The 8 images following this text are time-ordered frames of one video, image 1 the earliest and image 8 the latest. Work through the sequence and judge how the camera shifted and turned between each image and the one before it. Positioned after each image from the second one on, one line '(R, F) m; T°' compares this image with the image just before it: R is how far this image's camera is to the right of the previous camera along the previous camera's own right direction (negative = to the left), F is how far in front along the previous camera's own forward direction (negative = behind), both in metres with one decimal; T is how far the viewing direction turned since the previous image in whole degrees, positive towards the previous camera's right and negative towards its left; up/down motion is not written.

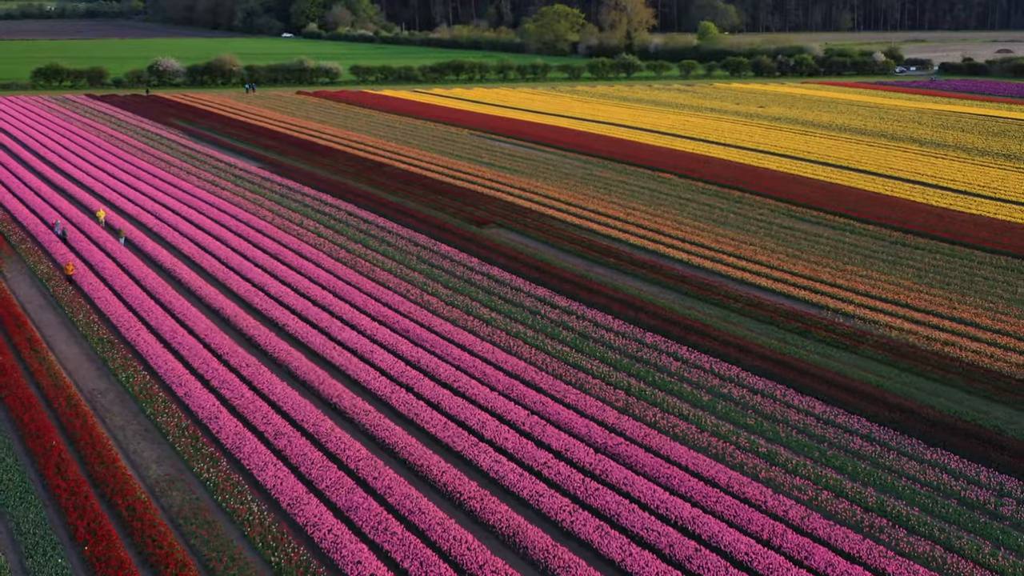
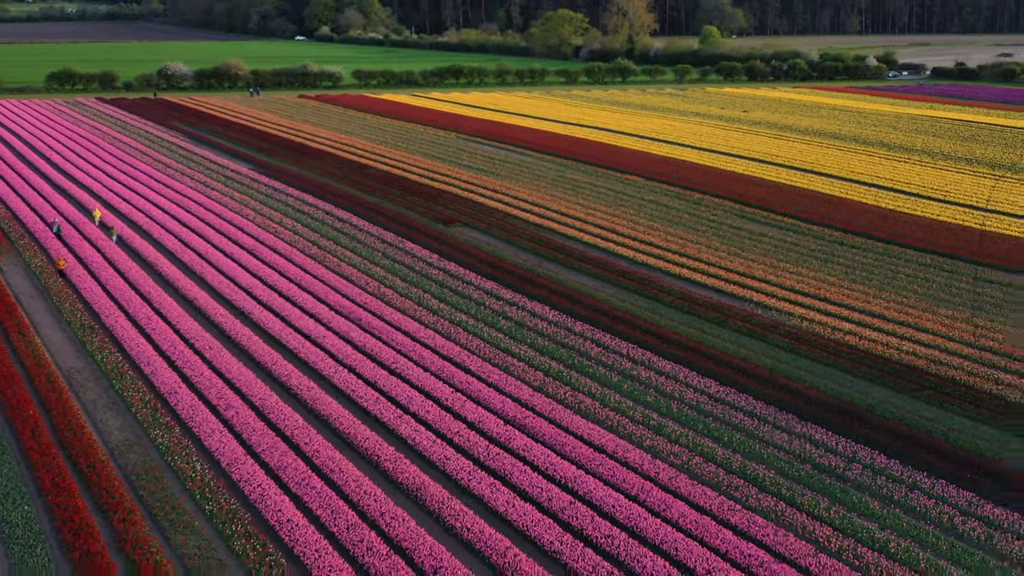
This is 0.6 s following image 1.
(+0.9, -1.3) m; -1°
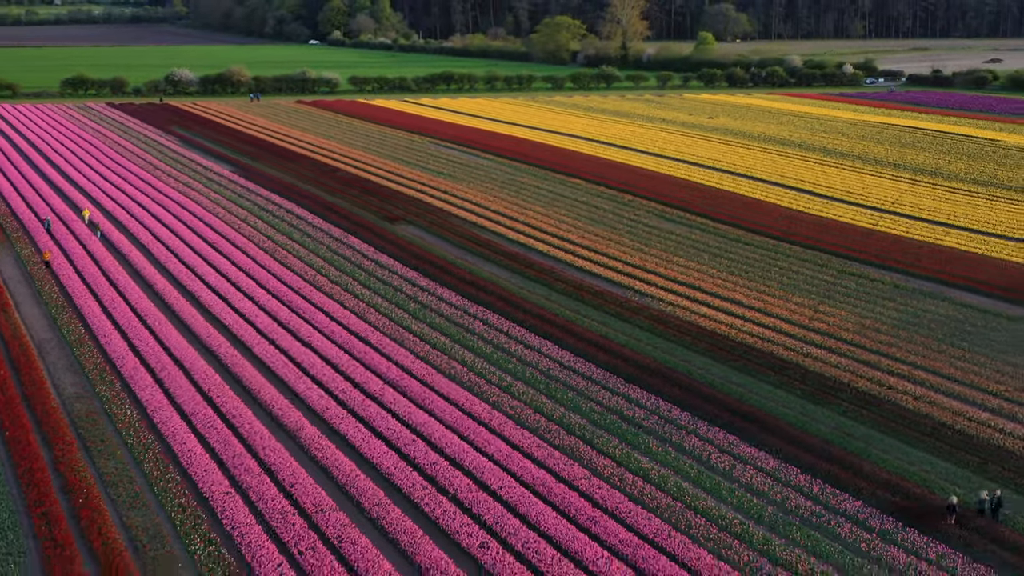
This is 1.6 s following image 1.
(+1.7, -2.4) m; -1°
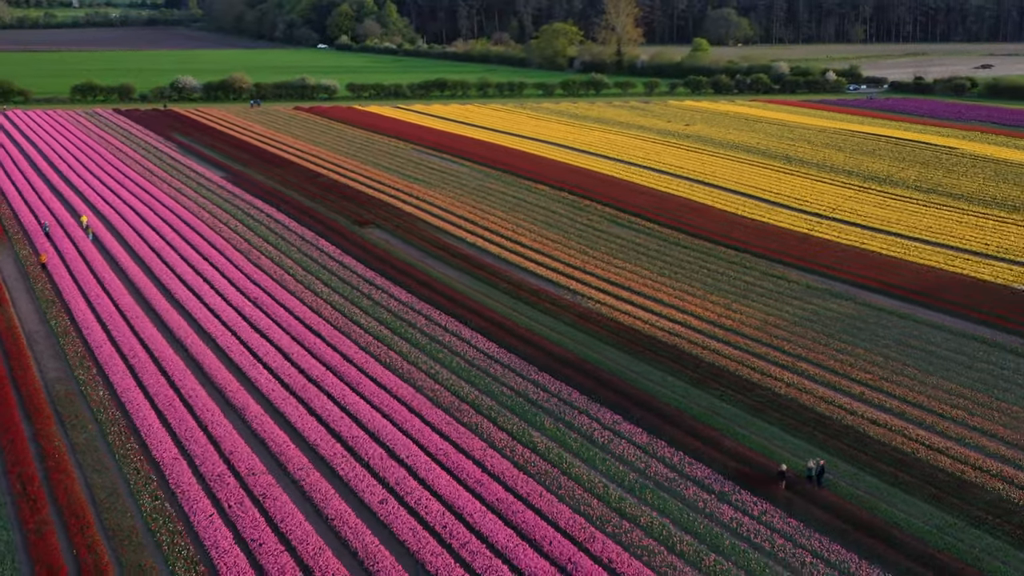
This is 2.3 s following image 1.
(+1.2, -1.8) m; -1°
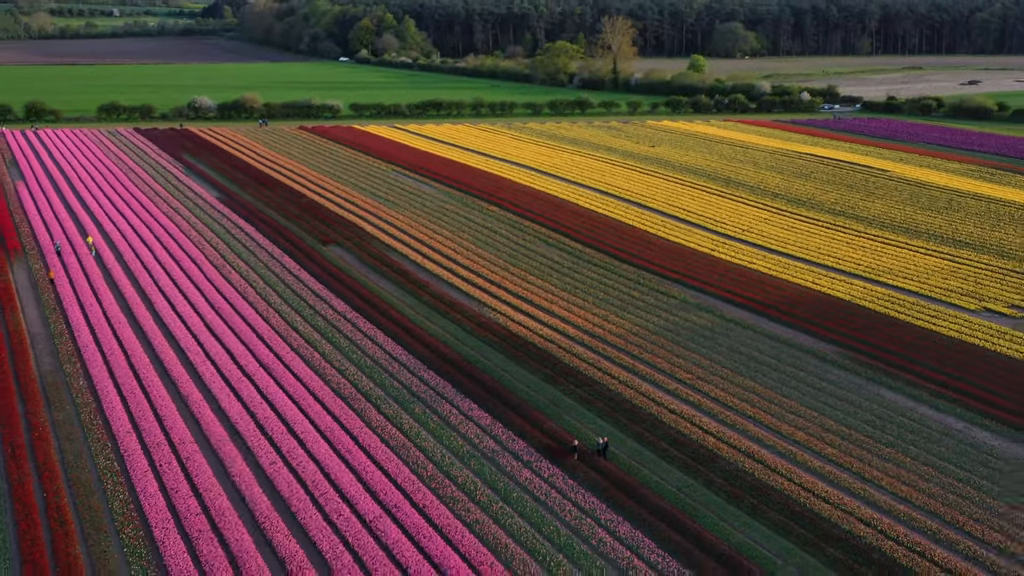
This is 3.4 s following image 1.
(+2.4, -3.8) m; -2°
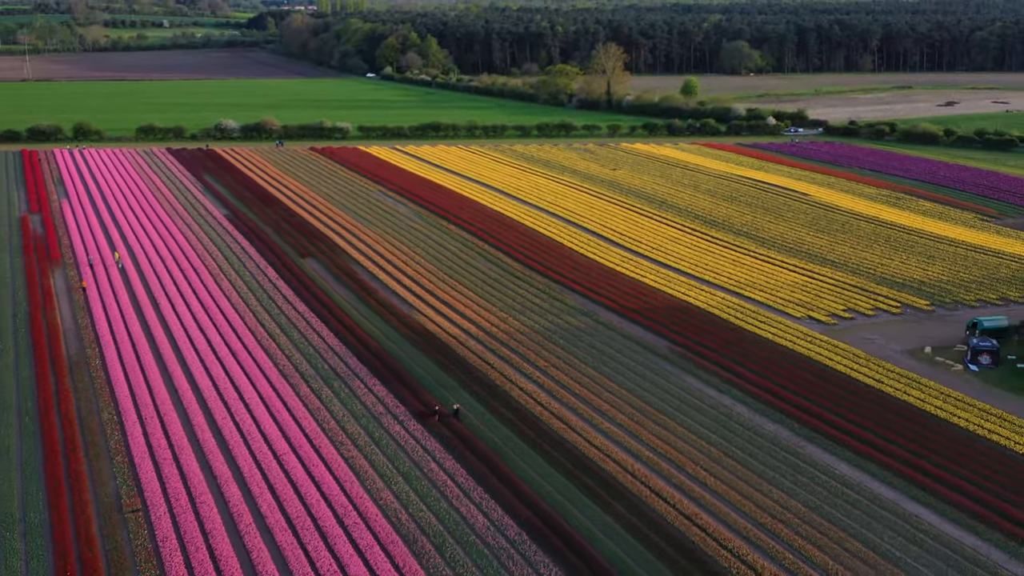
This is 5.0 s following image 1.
(+3.1, -6.2) m; -2°
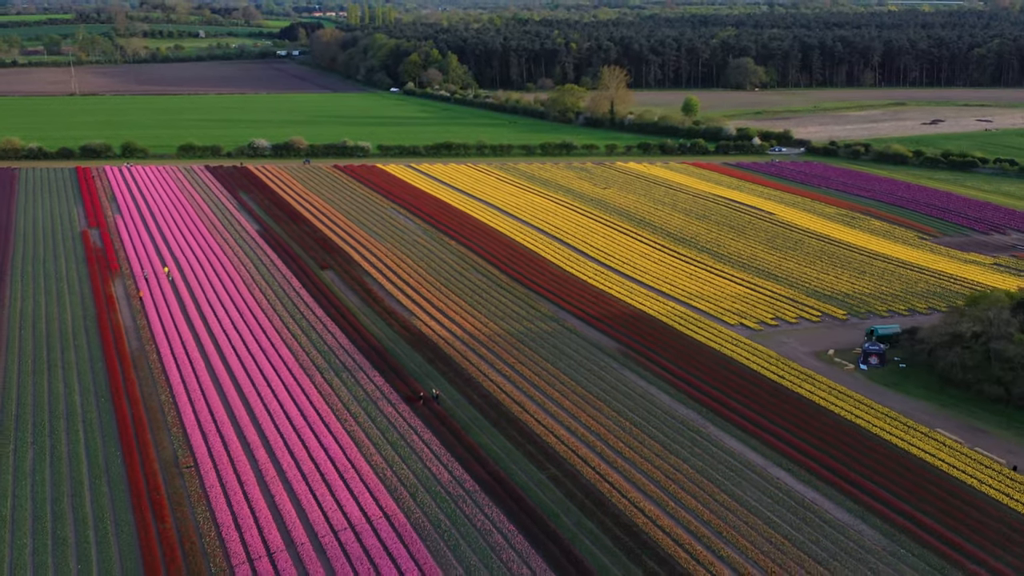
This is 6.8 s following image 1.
(+1.4, -5.8) m; -1°
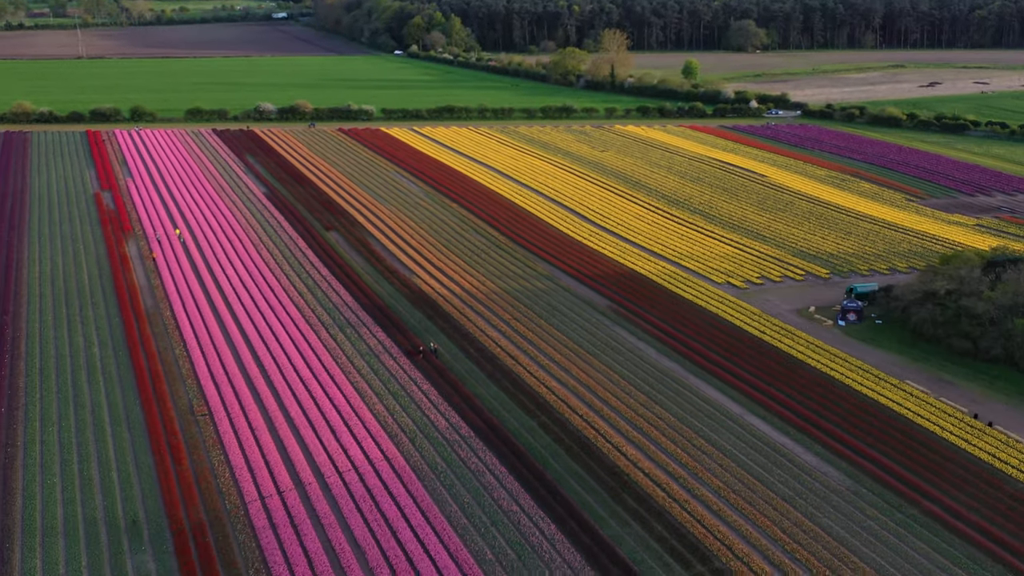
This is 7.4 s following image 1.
(+0.3, -1.6) m; 0°
